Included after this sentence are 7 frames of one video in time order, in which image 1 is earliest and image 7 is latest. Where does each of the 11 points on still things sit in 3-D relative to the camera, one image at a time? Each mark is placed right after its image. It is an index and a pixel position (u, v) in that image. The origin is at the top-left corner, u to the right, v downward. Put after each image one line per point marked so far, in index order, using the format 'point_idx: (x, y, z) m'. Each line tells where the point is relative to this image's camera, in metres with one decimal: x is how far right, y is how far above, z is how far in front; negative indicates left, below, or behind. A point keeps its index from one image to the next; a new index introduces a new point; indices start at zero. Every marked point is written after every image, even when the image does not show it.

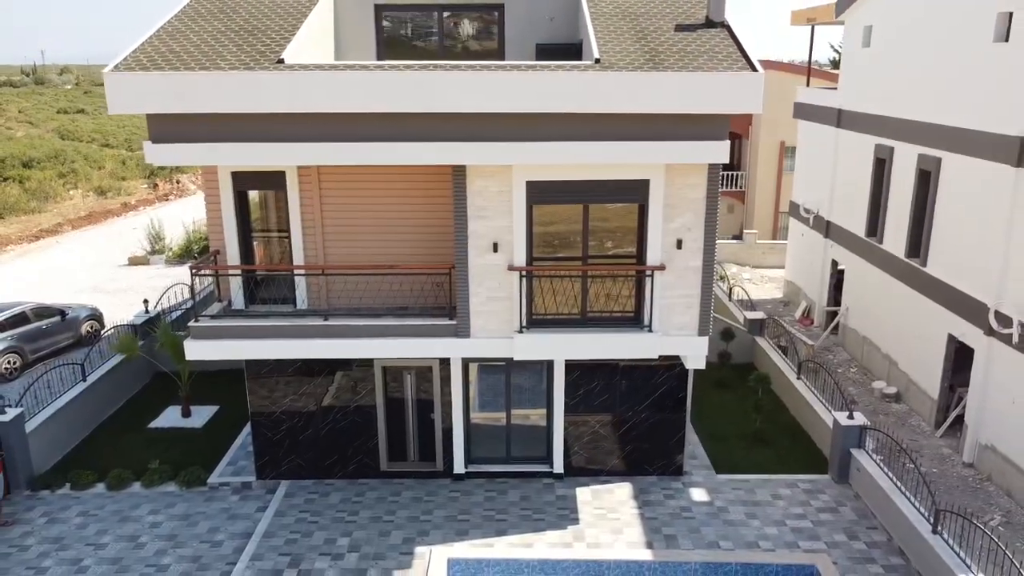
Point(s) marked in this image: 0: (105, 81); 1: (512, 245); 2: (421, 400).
0: (-5.1, +2.6, +9.6) m
1: (+0.1, +0.6, +10.8) m
2: (-1.6, -2.0, +12.9) m
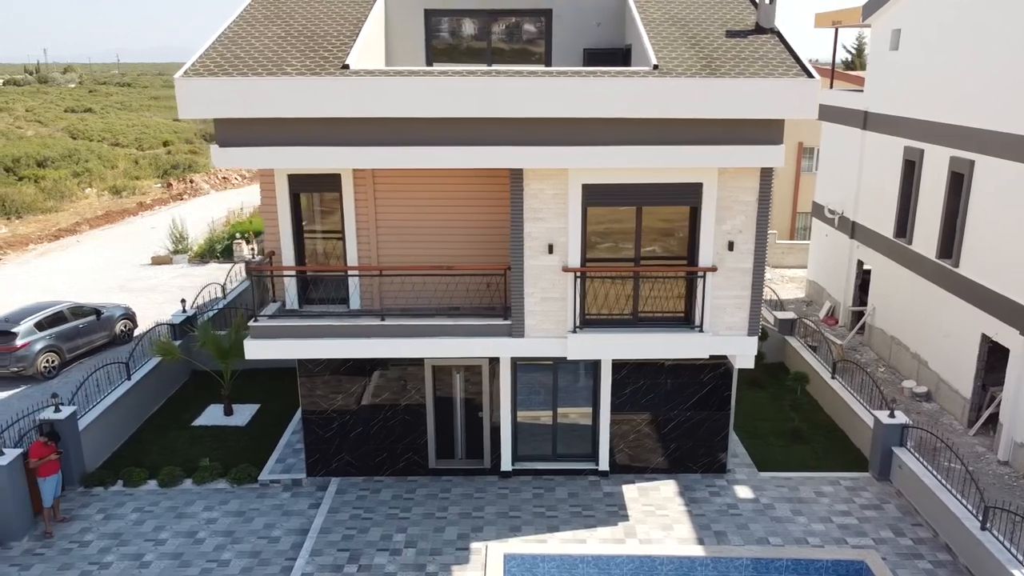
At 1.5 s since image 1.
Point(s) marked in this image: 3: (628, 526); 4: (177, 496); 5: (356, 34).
0: (-4.3, +2.6, +9.8) m
1: (+0.9, +0.6, +11.0) m
2: (-0.8, -2.0, +13.1) m
3: (+1.9, -3.8, +11.7) m
4: (-5.8, -3.6, +12.7) m
5: (-2.2, +3.8, +11.0) m
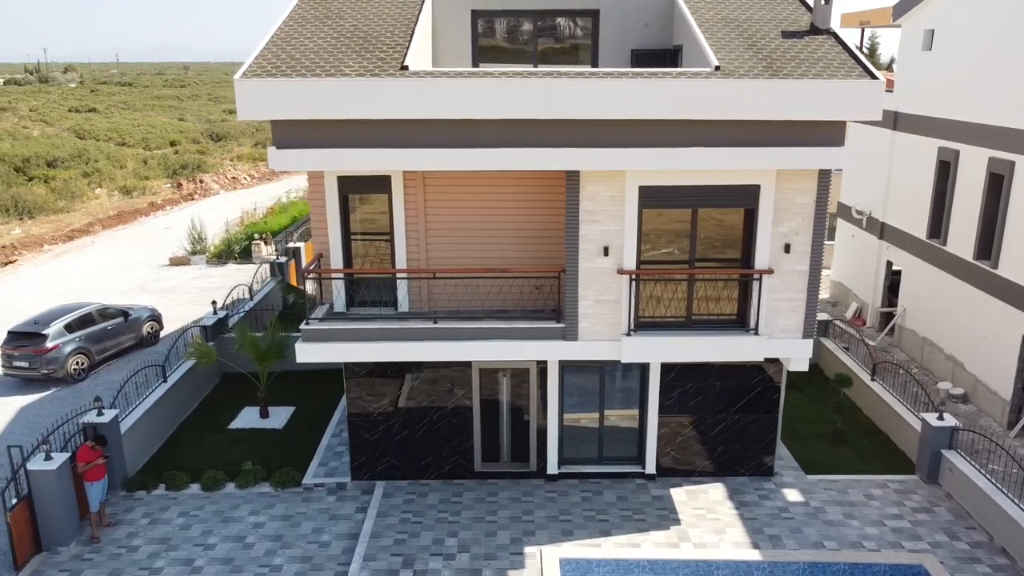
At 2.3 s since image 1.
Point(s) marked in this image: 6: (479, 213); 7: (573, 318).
0: (-3.5, +2.6, +9.7) m
1: (+1.7, +0.6, +10.9) m
2: (+0.1, -2.0, +13.0) m
3: (+2.7, -3.8, +11.6) m
4: (-5.0, -3.6, +12.6) m
5: (-1.4, +3.7, +10.9) m
6: (-0.5, +1.2, +12.0) m
7: (+1.0, -0.5, +11.3) m
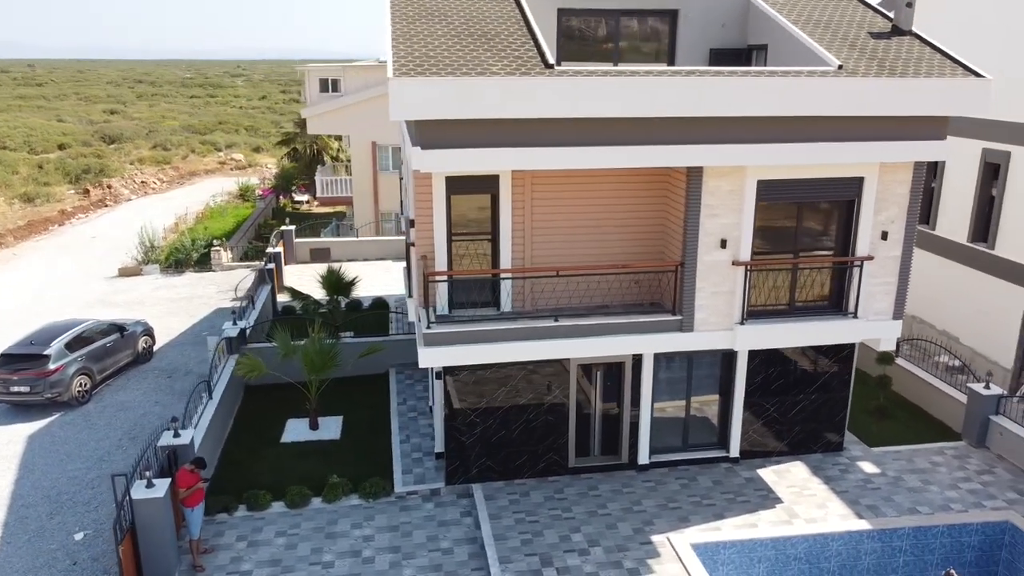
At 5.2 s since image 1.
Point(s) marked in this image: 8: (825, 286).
0: (-1.5, +2.5, +9.3) m
1: (+3.5, +0.7, +11.3) m
2: (+1.7, -1.9, +13.2) m
3: (+4.6, -3.6, +12.2) m
4: (-3.2, -3.7, +12.1) m
5: (+0.3, +3.8, +10.8) m
6: (+1.1, +1.3, +12.1) m
7: (+2.8, -0.4, +11.6) m
8: (+5.1, 0.0, +12.0) m
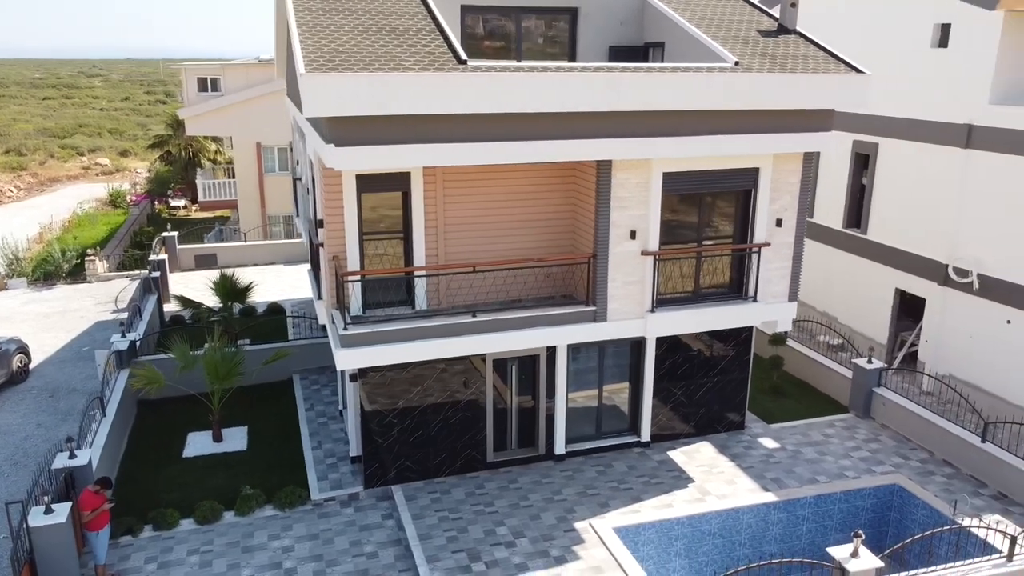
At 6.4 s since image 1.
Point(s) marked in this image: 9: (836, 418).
0: (-2.6, +2.5, +9.0) m
1: (+2.2, +0.9, +11.7) m
2: (+0.2, -1.8, +13.3) m
3: (+3.2, -3.4, +12.7) m
4: (-4.4, -3.8, +11.5) m
5: (-1.0, +3.8, +10.8) m
6: (-0.3, +1.4, +12.1) m
7: (+1.5, -0.2, +11.9) m
8: (+3.7, +0.3, +12.6) m
9: (+6.7, -2.7, +15.1) m
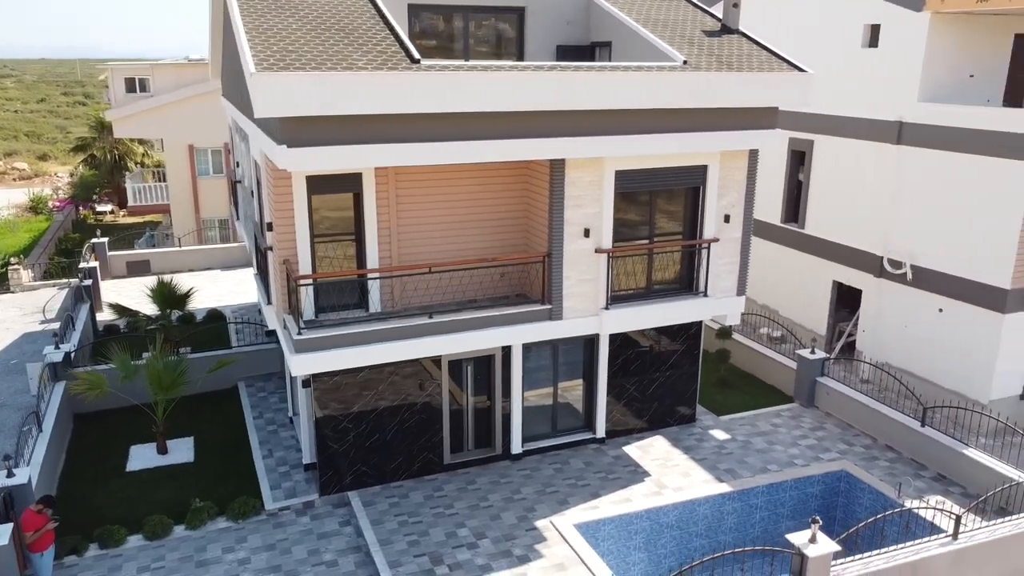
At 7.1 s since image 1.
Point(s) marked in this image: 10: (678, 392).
0: (-3.1, +2.5, +8.8) m
1: (+1.4, +0.9, +11.8) m
2: (-0.6, -1.8, +13.2) m
3: (+2.5, -3.4, +12.9) m
4: (-5.0, -3.9, +11.1) m
5: (-1.7, +3.8, +10.6) m
6: (-1.1, +1.3, +12.0) m
7: (+0.8, -0.2, +11.9) m
8: (+2.9, +0.3, +12.8) m
9: (+5.7, -2.5, +15.5) m
10: (+3.3, -2.1, +14.7) m
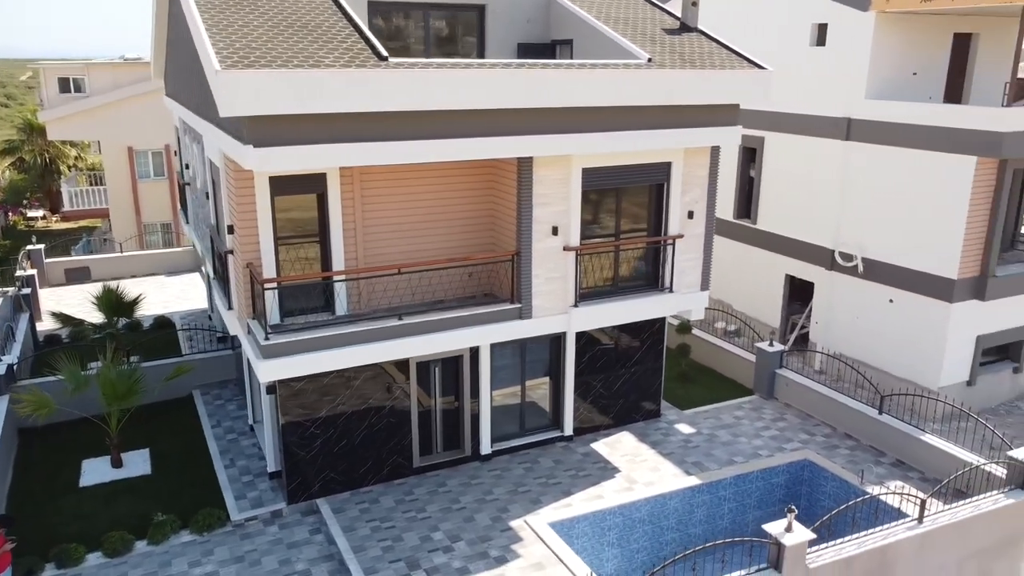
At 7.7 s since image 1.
0: (-3.5, +2.4, +8.5) m
1: (+0.9, +1.0, +11.8) m
2: (-1.2, -1.8, +13.1) m
3: (+2.0, -3.3, +13.0) m
4: (-5.4, -4.0, +10.6) m
5: (-2.2, +3.8, +10.4) m
6: (-1.6, +1.3, +11.9) m
7: (+0.3, -0.2, +11.9) m
8: (+2.3, +0.4, +12.9) m
9: (+5.0, -2.4, +15.8) m
10: (+2.6, -2.0, +14.8) m
